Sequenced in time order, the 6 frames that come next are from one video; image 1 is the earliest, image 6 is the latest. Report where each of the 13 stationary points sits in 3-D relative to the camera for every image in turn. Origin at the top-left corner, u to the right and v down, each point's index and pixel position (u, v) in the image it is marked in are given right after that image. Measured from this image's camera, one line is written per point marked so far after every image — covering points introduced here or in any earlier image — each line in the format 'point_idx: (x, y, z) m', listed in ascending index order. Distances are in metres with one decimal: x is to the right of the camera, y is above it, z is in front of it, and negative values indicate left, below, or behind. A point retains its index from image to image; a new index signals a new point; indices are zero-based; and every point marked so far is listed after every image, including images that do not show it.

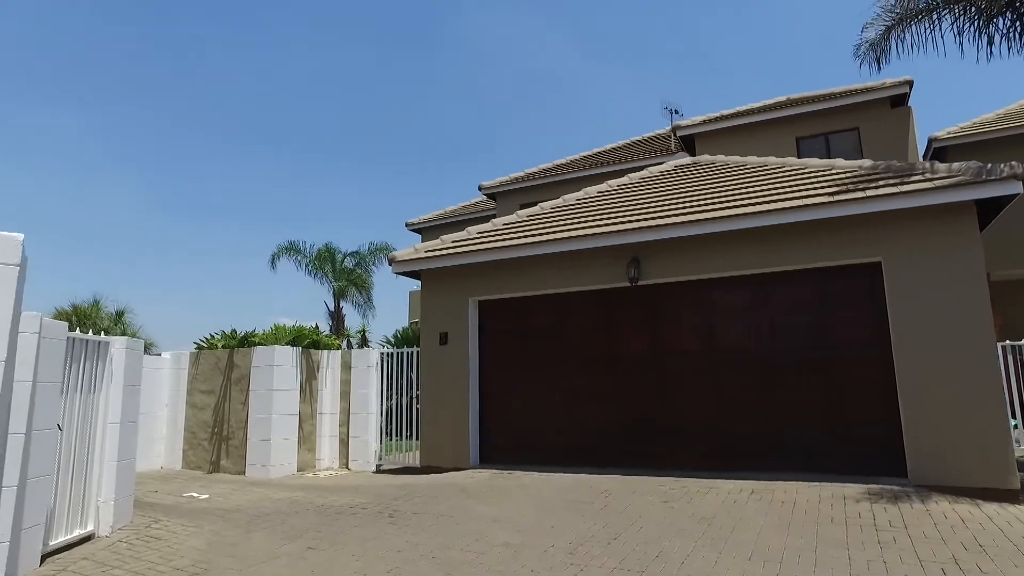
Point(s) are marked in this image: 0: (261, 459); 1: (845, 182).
0: (-4.1, -2.8, +10.8) m
1: (+4.6, +1.4, +9.2) m
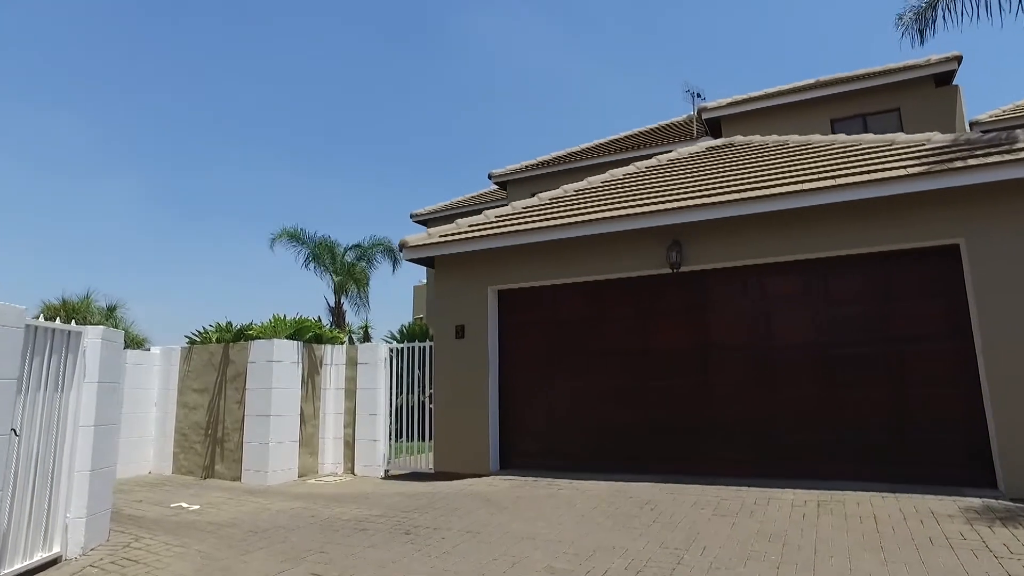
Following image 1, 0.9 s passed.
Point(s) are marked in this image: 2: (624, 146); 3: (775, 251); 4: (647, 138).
0: (-3.7, -2.6, +9.8) m
1: (+4.9, +1.6, +8.2) m
2: (+3.0, +3.8, +17.9) m
3: (+3.4, +0.5, +8.6) m
4: (+3.6, +4.0, +17.9) m
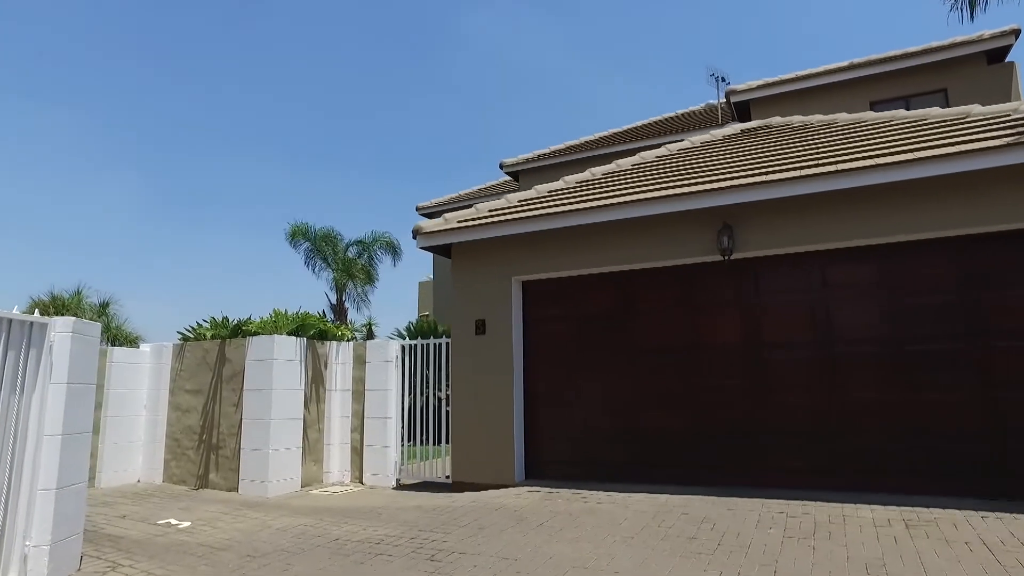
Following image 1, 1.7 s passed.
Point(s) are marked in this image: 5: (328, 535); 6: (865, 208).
0: (-3.4, -2.4, +8.9) m
1: (+5.3, +1.7, +7.3) m
2: (+3.3, +3.9, +16.9) m
3: (+3.7, +0.6, +7.6) m
4: (+4.0, +4.1, +17.0) m
5: (-1.8, -2.5, +6.7) m
6: (+4.0, +0.9, +7.5) m
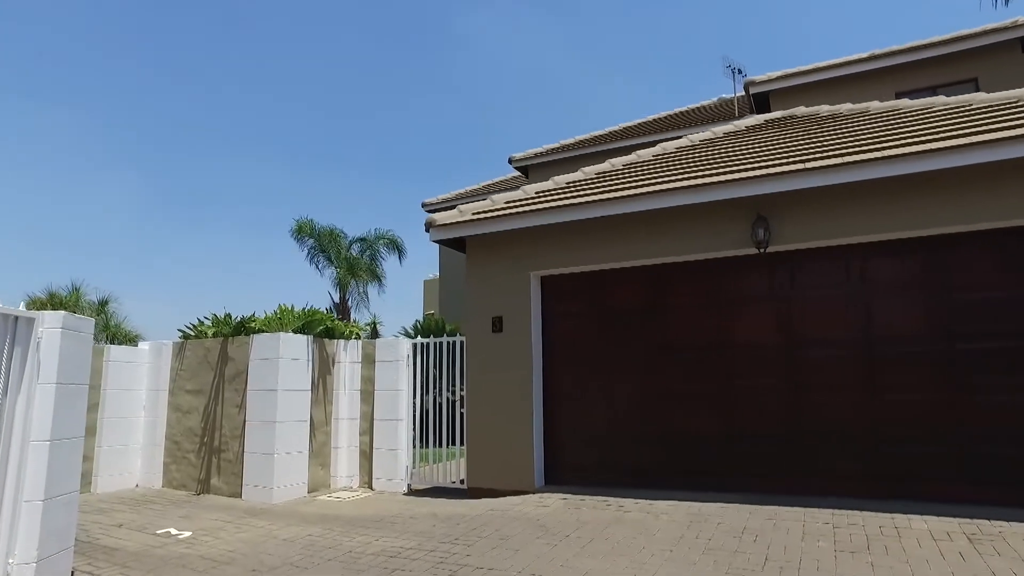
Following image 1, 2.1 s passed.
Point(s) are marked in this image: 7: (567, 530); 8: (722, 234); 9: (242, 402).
0: (-3.1, -2.4, +8.4) m
1: (+5.5, +1.8, +6.8) m
2: (+3.6, +3.9, +16.5) m
3: (+4.0, +0.6, +7.1) m
4: (+4.2, +4.2, +16.5) m
5: (-1.6, -2.4, +6.2) m
6: (+4.2, +1.0, +7.1) m
7: (+0.5, -2.3, +6.4) m
8: (+2.5, +0.6, +7.8) m
9: (-3.6, -1.5, +8.9) m
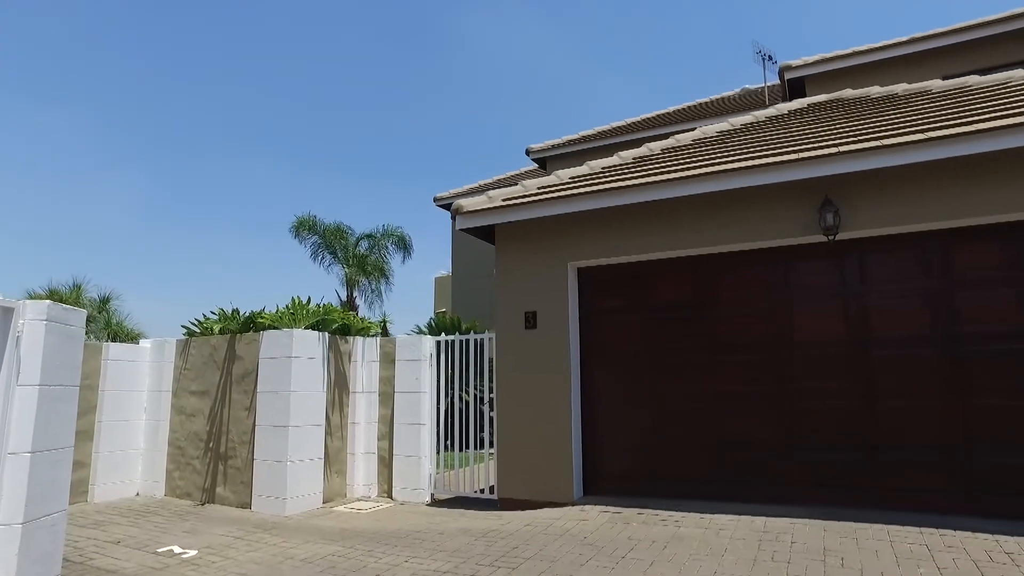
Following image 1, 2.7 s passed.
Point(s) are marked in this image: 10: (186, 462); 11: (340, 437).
0: (-2.7, -2.3, +7.7) m
1: (+5.9, +1.9, +6.0) m
2: (+4.0, +4.0, +15.7) m
3: (+4.4, +0.7, +6.4) m
4: (+4.7, +4.2, +15.8) m
5: (-1.2, -2.3, +5.5) m
6: (+4.6, +1.0, +6.3) m
7: (+0.9, -2.2, +5.7) m
8: (+2.9, +0.7, +7.1) m
9: (-3.2, -1.4, +8.2) m
10: (-4.2, -2.2, +8.7) m
11: (-2.2, -1.9, +8.5) m
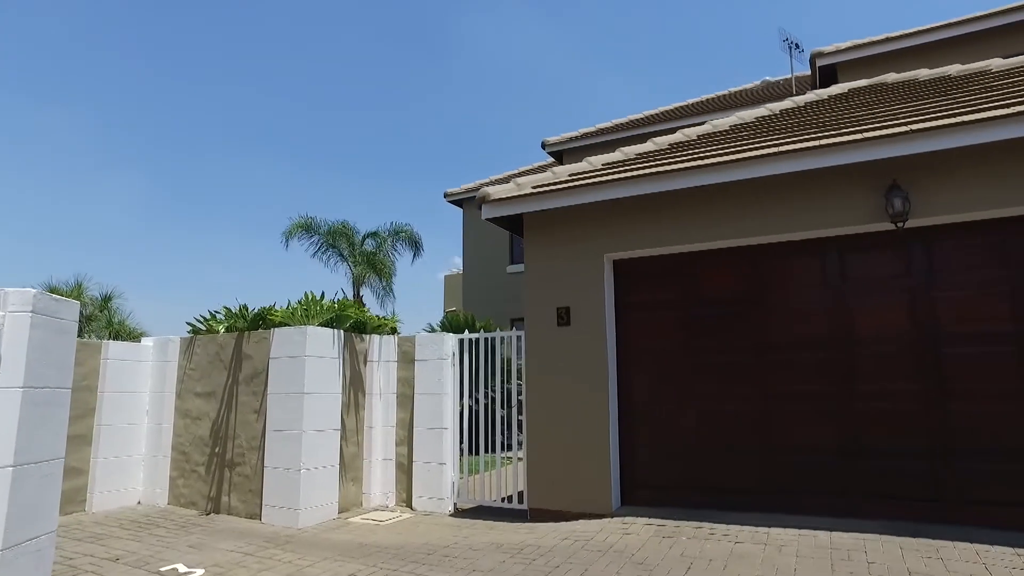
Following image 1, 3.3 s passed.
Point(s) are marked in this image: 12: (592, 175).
0: (-2.4, -2.2, +7.1) m
1: (+6.2, +1.9, +5.4) m
2: (+4.4, +4.1, +15.1) m
3: (+4.7, +0.8, +5.8) m
4: (+5.0, +4.3, +15.2) m
5: (-0.9, -2.2, +4.9) m
6: (+4.9, +1.1, +5.7) m
7: (+1.2, -2.2, +5.1) m
8: (+3.2, +0.8, +6.5) m
9: (-2.8, -1.3, +7.6) m
10: (-3.9, -2.2, +8.1) m
11: (-1.8, -1.8, +7.9) m
12: (+0.9, +1.3, +7.7) m
